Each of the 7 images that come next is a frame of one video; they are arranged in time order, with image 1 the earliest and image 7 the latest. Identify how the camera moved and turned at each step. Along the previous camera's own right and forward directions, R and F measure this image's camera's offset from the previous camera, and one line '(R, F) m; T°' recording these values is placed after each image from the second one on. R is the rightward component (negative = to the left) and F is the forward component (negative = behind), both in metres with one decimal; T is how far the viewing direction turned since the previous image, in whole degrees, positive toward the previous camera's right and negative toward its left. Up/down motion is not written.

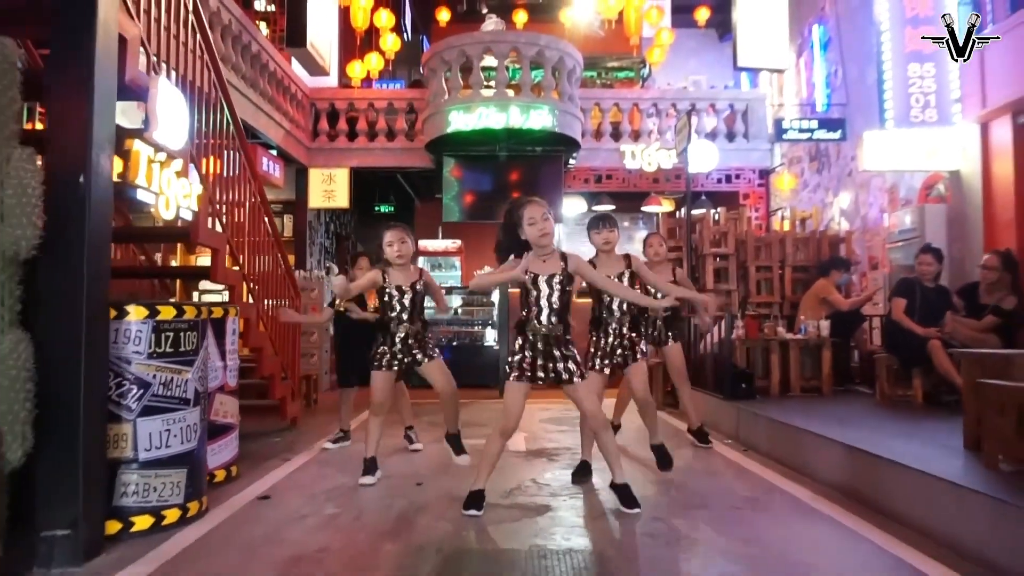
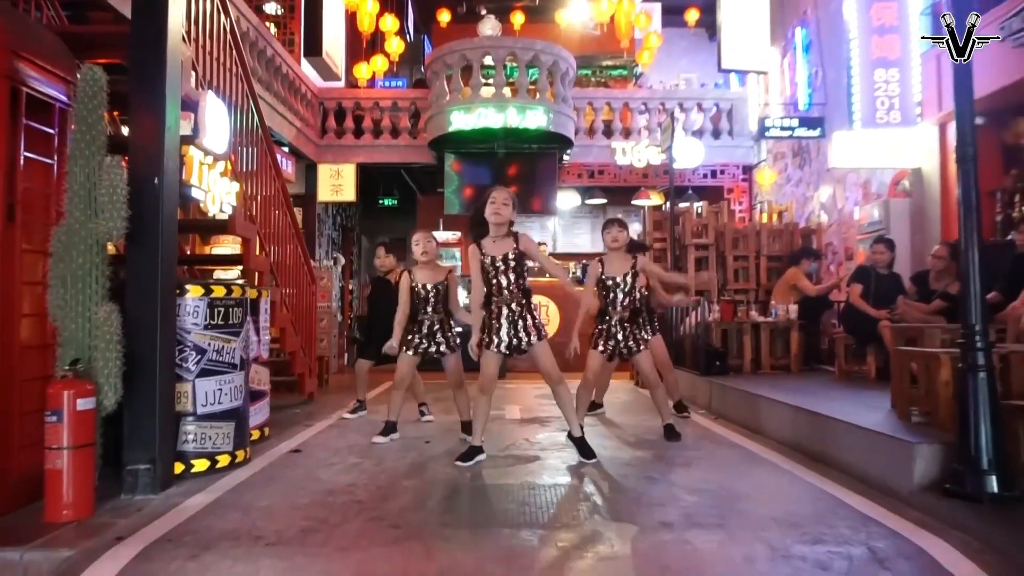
(0.0, -0.7) m; 0°
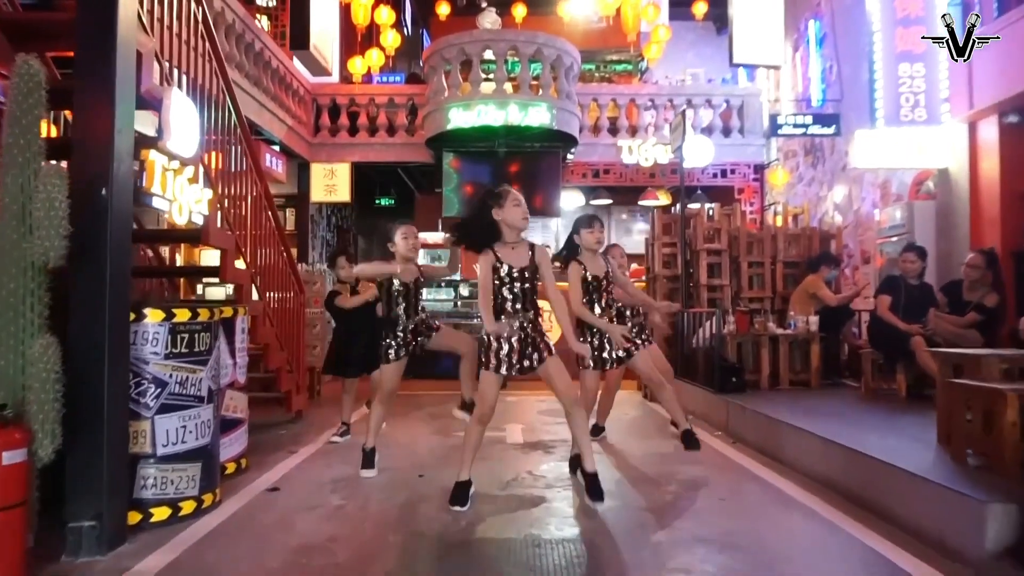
(0.0, +0.5) m; 0°
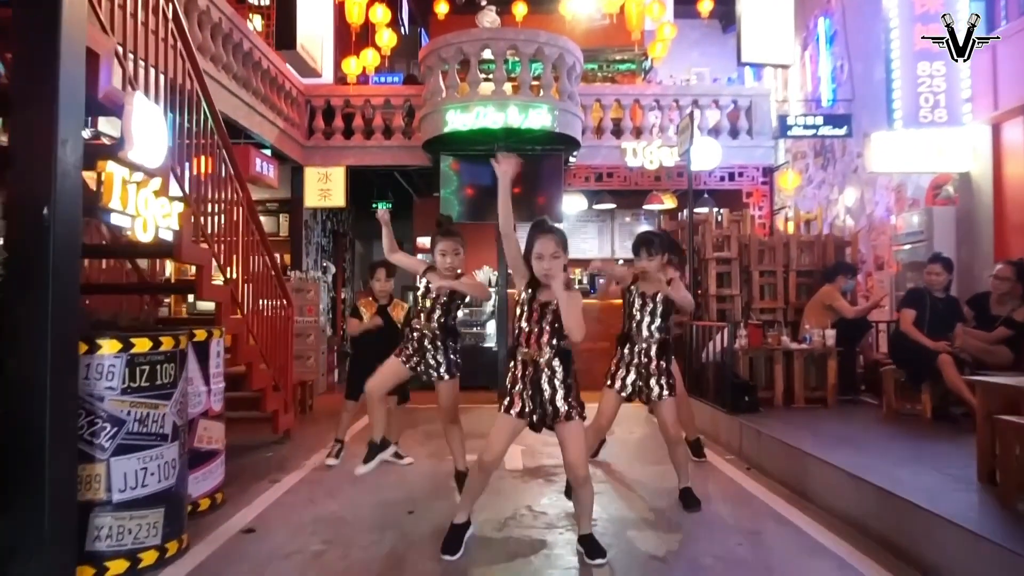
(0.0, +0.4) m; 0°
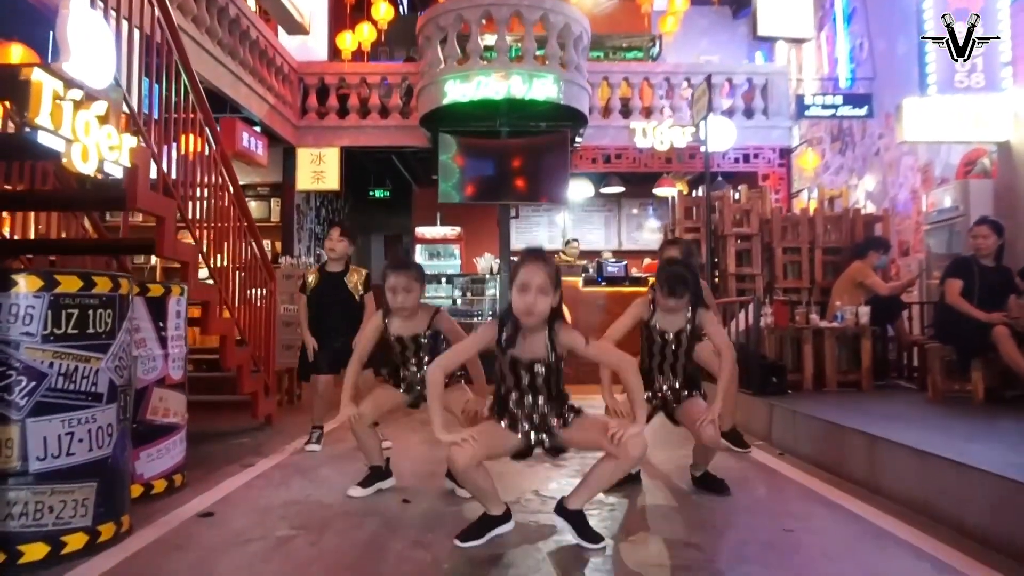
(0.0, +0.6) m; 0°
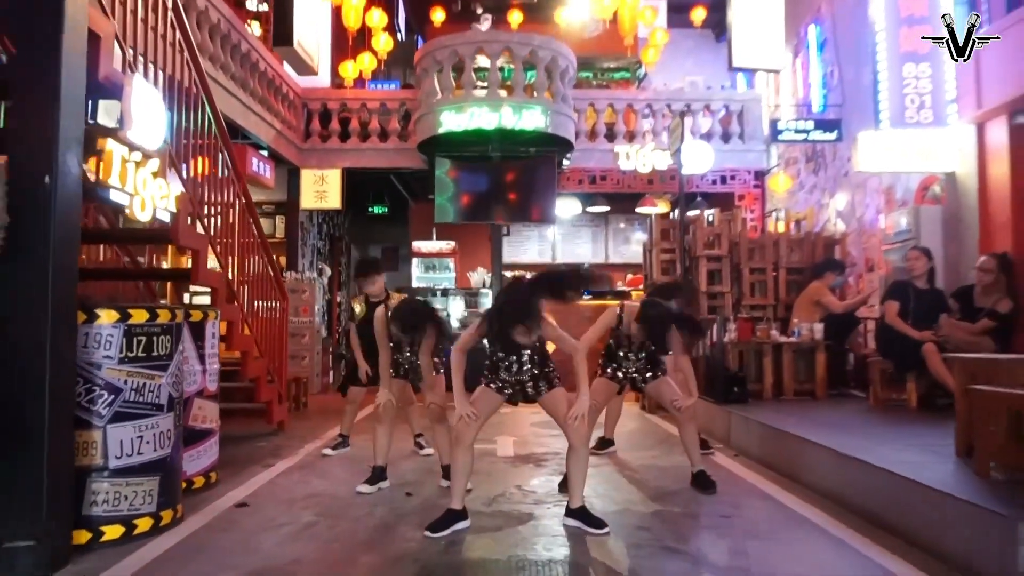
(0.0, -0.7) m; 0°
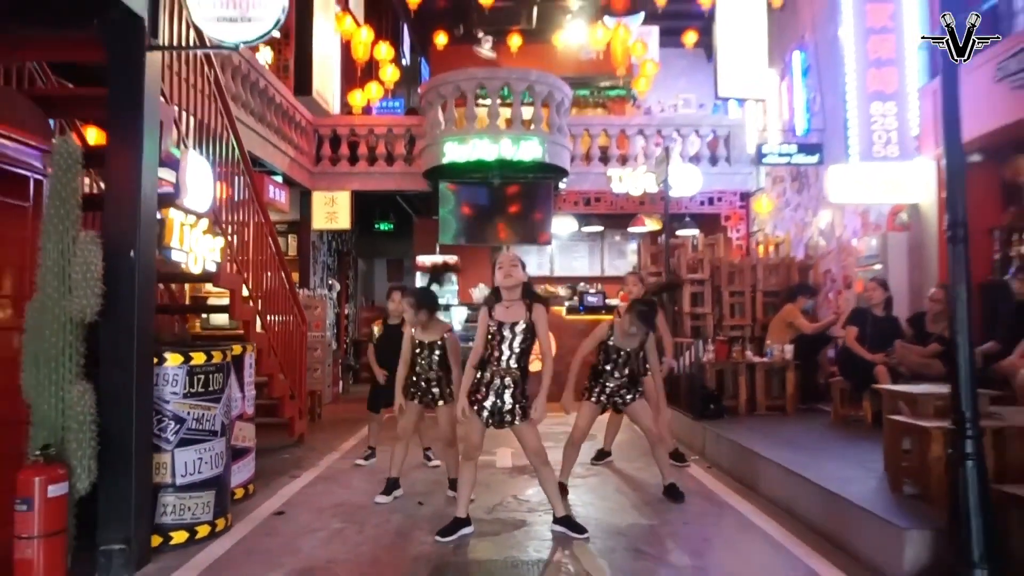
(0.0, -0.7) m; 0°
